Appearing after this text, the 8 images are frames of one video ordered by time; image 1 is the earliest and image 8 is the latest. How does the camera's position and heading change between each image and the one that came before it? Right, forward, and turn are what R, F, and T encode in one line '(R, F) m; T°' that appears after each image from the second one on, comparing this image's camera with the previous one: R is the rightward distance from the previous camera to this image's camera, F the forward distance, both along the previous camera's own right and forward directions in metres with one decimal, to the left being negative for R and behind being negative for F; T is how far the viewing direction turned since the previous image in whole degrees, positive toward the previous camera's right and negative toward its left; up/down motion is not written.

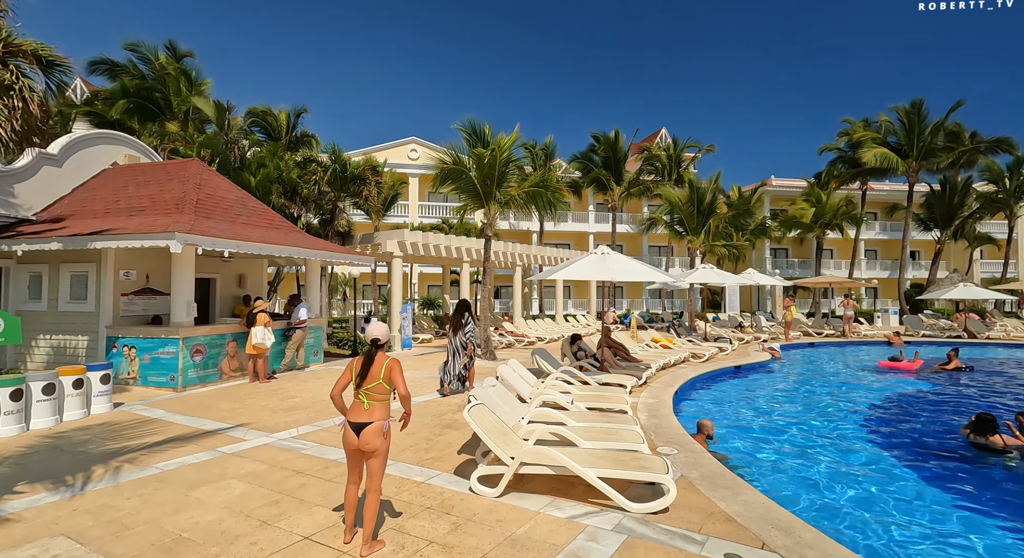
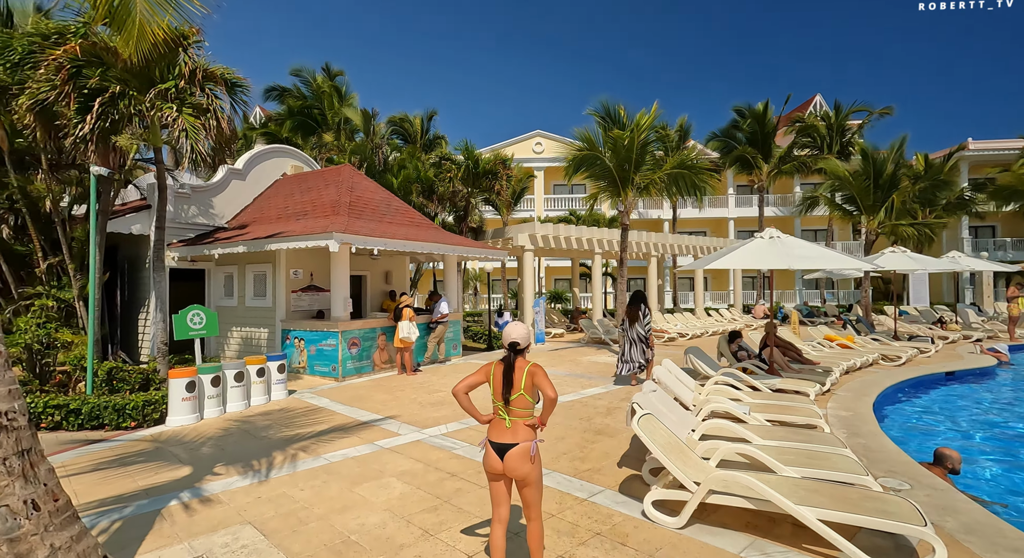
(-0.2, +0.2) m; -13°
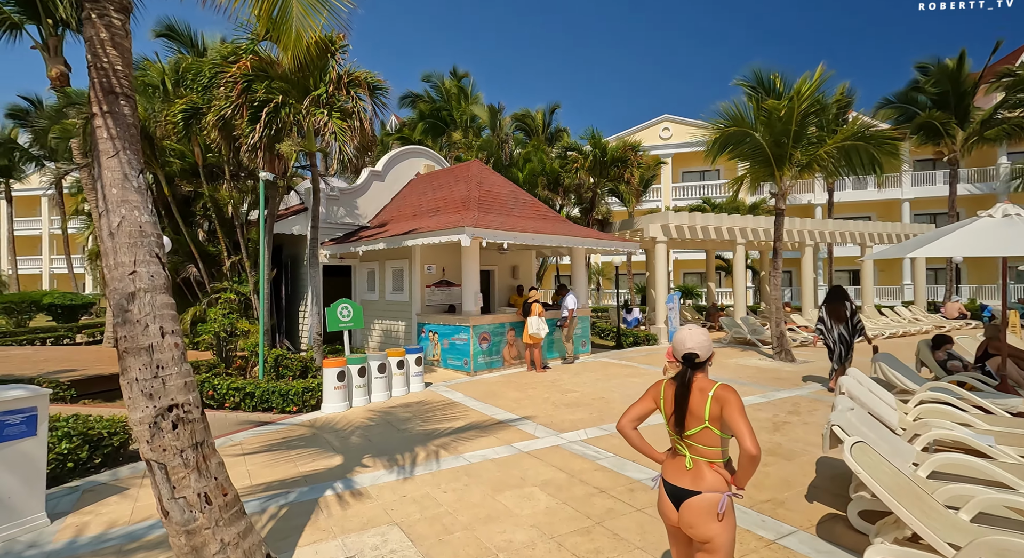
(-0.2, +0.3) m; -13°
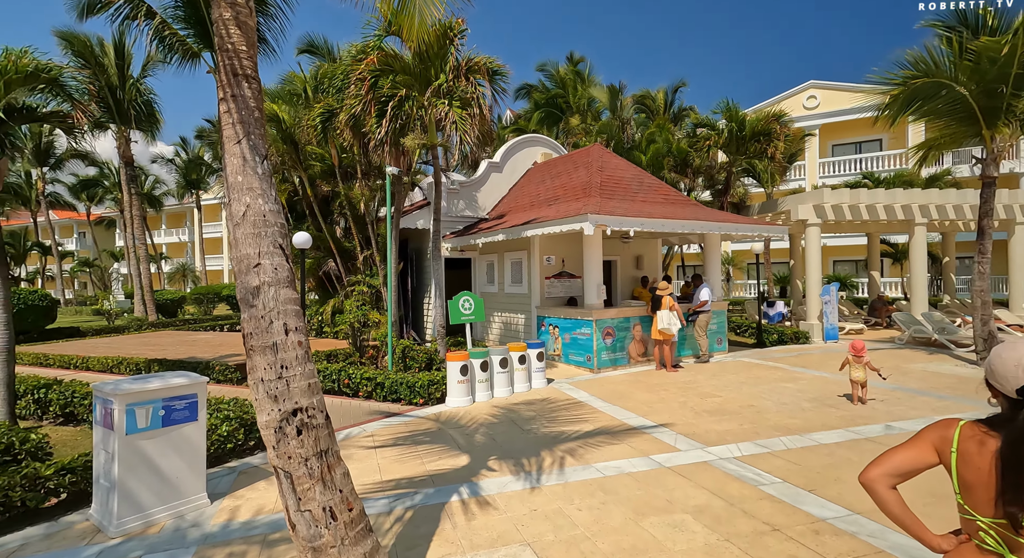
(-0.2, +0.4) m; -12°
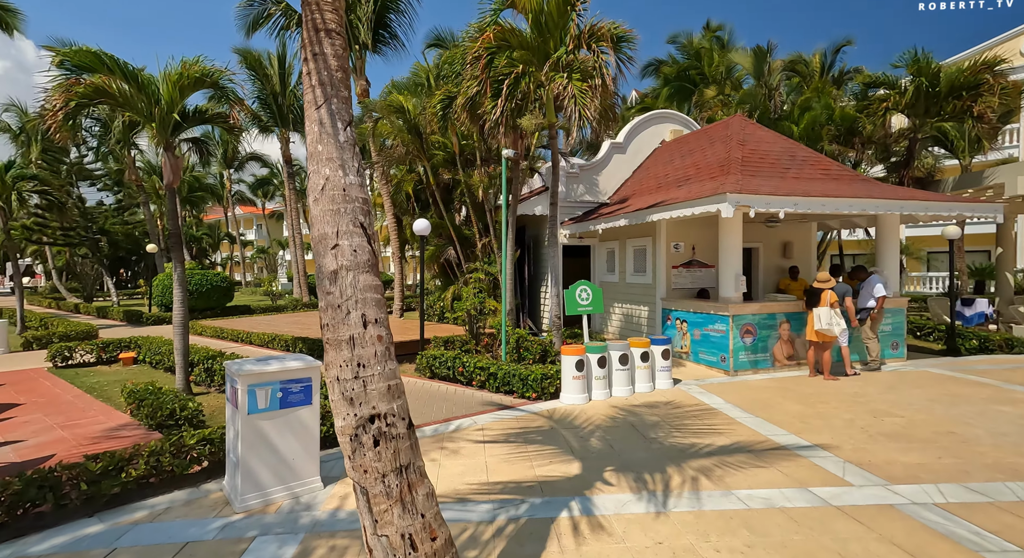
(0.0, +0.6) m; -12°
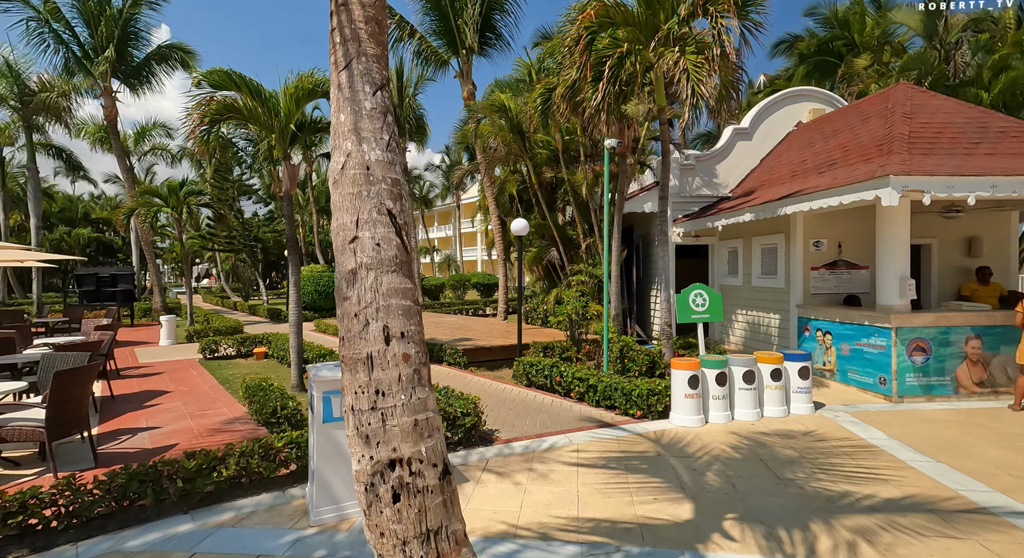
(+0.1, +0.8) m; -11°
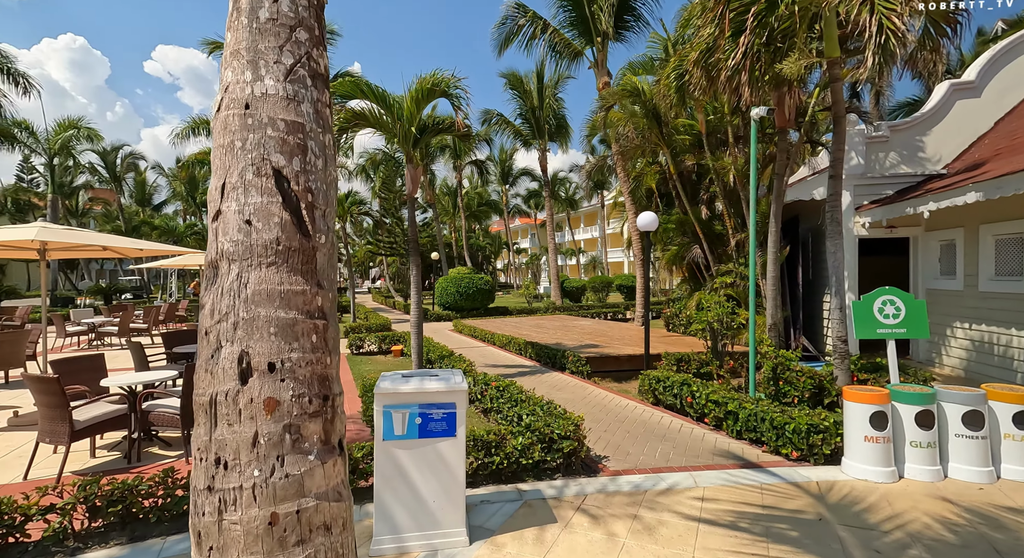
(+0.4, +1.2) m; -16°
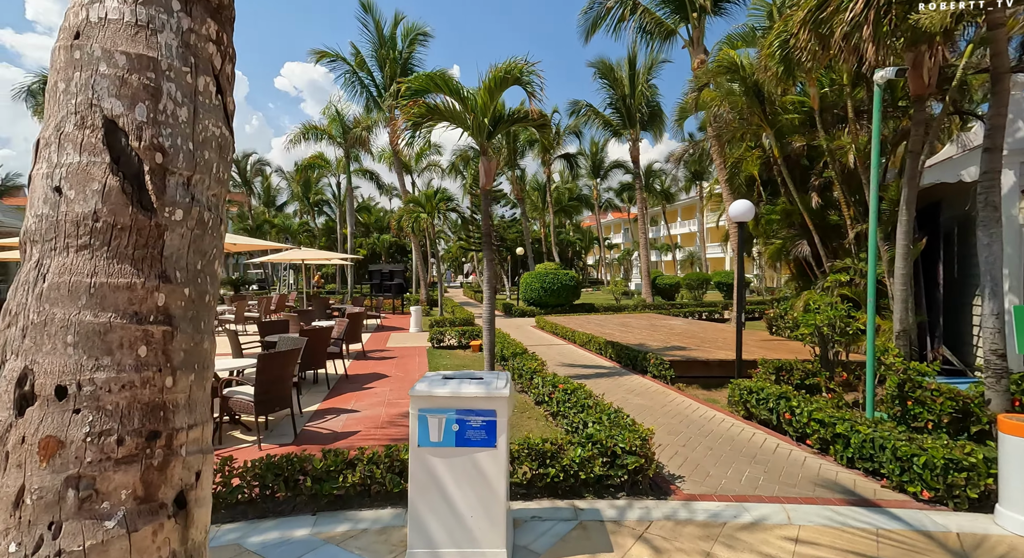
(+0.3, +0.6) m; -10°
